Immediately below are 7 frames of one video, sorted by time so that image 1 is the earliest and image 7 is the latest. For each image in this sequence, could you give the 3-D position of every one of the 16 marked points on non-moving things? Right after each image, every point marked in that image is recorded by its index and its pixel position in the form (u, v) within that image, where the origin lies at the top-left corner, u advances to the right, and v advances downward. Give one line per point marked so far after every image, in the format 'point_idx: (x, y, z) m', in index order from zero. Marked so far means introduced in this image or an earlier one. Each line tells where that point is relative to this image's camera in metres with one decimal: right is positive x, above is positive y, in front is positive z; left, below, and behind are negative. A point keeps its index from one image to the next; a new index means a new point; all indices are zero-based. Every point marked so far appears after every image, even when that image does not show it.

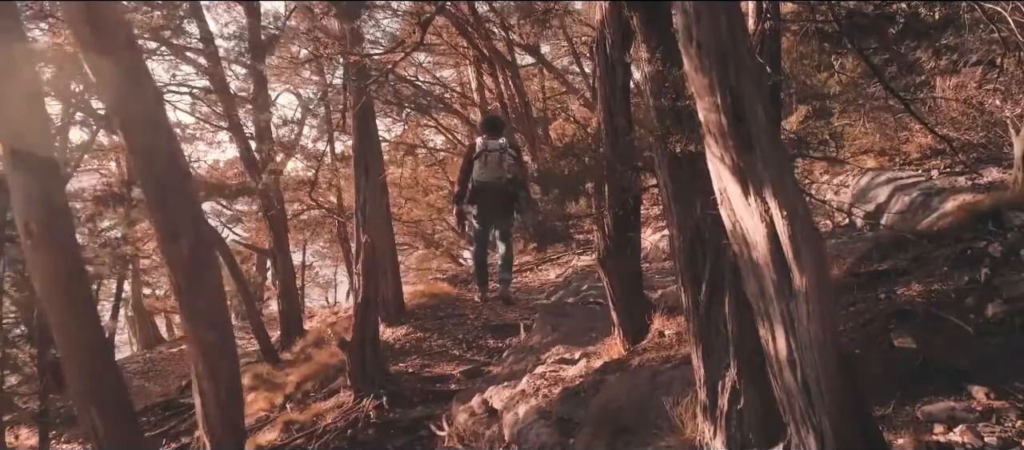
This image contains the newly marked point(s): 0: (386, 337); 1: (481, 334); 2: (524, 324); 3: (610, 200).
0: (-1.7, -1.5, +9.2) m
1: (-0.4, -1.4, +8.9) m
2: (+0.1, -1.2, +8.5) m
3: (+0.8, +0.2, +5.5) m
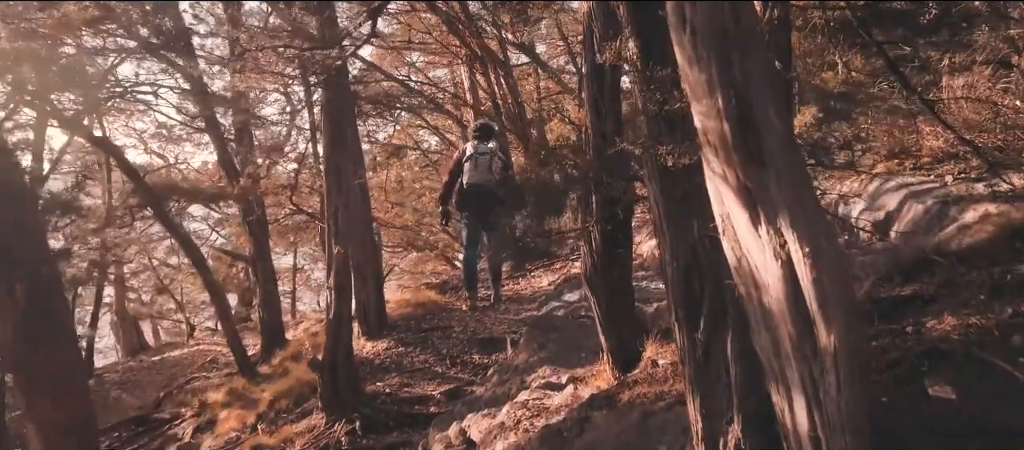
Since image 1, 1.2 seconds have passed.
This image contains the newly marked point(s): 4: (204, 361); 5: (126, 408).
0: (-1.8, -1.6, +8.7) m
1: (-0.5, -1.5, +8.3) m
2: (0.0, -1.3, +8.0) m
3: (+0.6, +0.1, +5.0) m
4: (-6.3, -2.8, +14.6) m
5: (-6.8, -3.2, +12.5) m
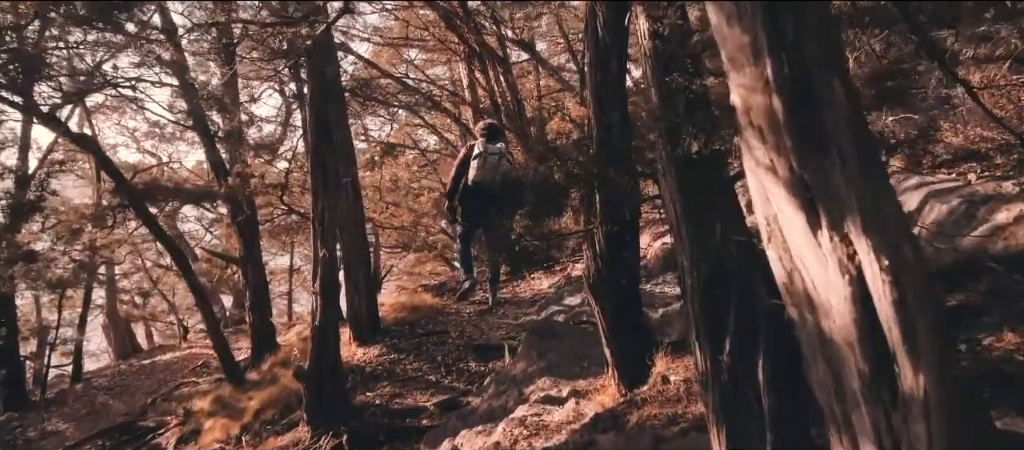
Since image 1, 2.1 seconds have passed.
0: (-1.8, -1.6, +8.3) m
1: (-0.6, -1.5, +8.0) m
2: (0.0, -1.3, +7.6) m
3: (+0.6, +0.1, +4.6) m
4: (-6.4, -2.8, +14.2) m
5: (-6.8, -3.2, +12.1) m
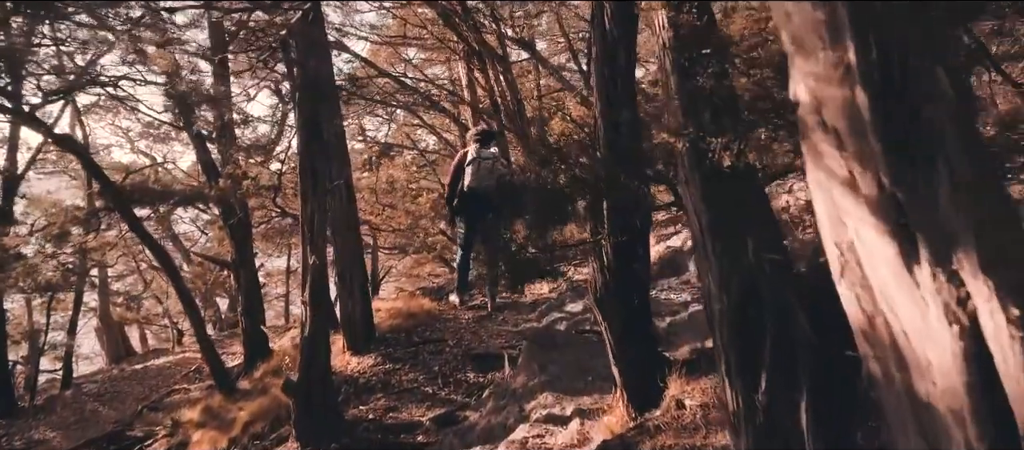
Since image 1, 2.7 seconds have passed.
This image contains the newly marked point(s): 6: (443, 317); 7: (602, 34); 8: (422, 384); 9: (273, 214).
0: (-1.8, -1.6, +7.9) m
1: (-0.6, -1.5, +7.6) m
2: (0.0, -1.3, +7.3) m
3: (+0.6, 0.0, +4.2) m
4: (-6.4, -2.8, +13.8) m
5: (-6.8, -3.3, +11.8) m
6: (-0.9, -1.2, +9.2) m
7: (+0.6, +1.2, +4.3) m
8: (-0.9, -1.7, +7.4) m
9: (-4.0, +0.2, +11.8) m
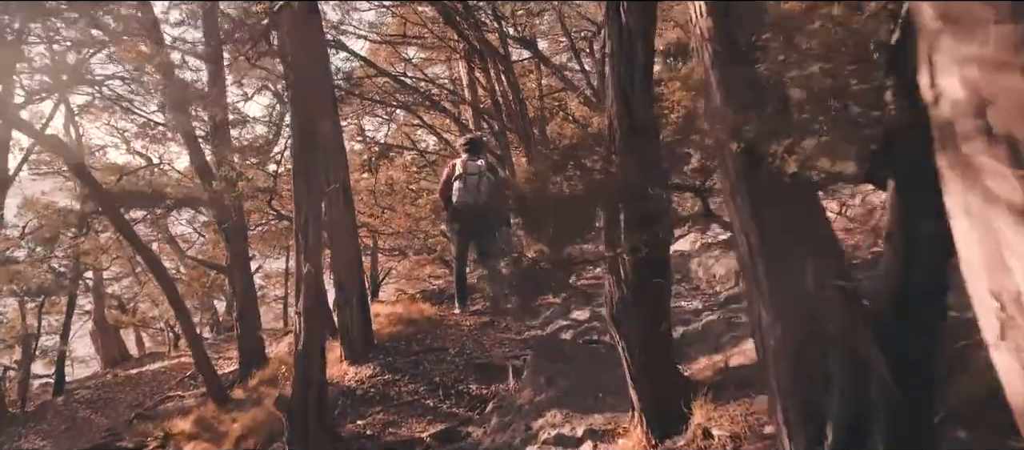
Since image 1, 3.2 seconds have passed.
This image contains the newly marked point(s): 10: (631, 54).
0: (-1.8, -1.7, +7.6) m
1: (-0.5, -1.6, +7.3) m
2: (0.0, -1.4, +7.0) m
3: (+0.6, 0.0, +3.9) m
4: (-6.3, -2.9, +13.5) m
5: (-6.8, -3.3, +11.4) m
6: (-0.8, -1.2, +8.9) m
7: (+0.6, +1.1, +4.0) m
8: (-0.9, -1.7, +7.1) m
9: (-3.9, +0.1, +11.5) m
10: (+0.7, +0.9, +4.0) m
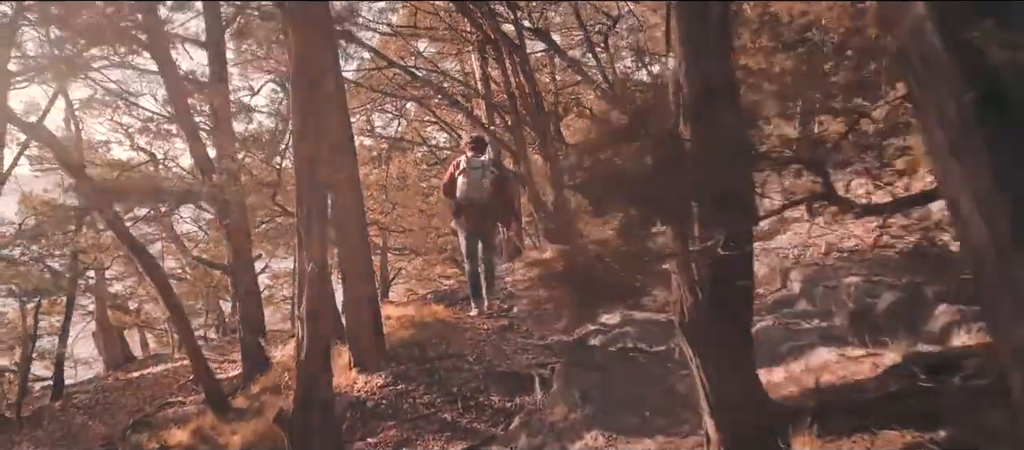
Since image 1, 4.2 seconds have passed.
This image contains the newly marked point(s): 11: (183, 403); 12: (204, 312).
0: (-1.5, -1.6, +7.0) m
1: (-0.3, -1.5, +6.6) m
2: (+0.3, -1.3, +6.3) m
3: (+0.8, 0.0, +3.2) m
4: (-6.0, -2.8, +12.9) m
5: (-6.5, -3.3, +10.9) m
6: (-0.6, -1.2, +8.2) m
7: (+0.8, +1.2, +3.3) m
8: (-0.7, -1.7, +6.4) m
9: (-3.7, +0.2, +10.8) m
10: (+0.9, +1.0, +3.3) m
11: (-5.0, -2.7, +10.9) m
12: (-8.0, -2.2, +18.3) m
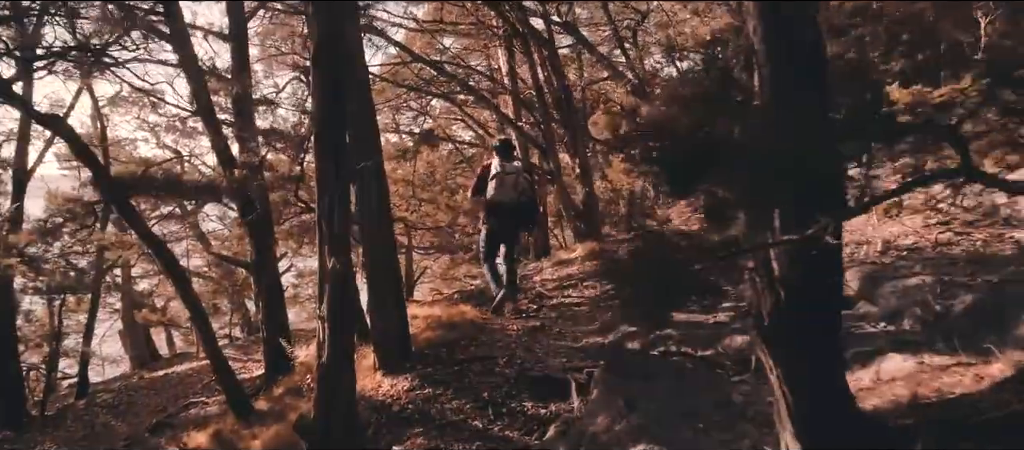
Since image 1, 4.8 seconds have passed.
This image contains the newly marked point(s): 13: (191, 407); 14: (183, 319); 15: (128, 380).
0: (-1.2, -1.6, +6.6) m
1: (0.0, -1.5, +6.3) m
2: (+0.5, -1.3, +5.9) m
3: (+1.0, +0.1, +2.8) m
4: (-5.5, -2.8, +12.7) m
5: (-6.1, -3.2, +10.7) m
6: (-0.2, -1.1, +7.8) m
7: (+1.0, +1.2, +2.9) m
8: (-0.4, -1.6, +6.0) m
9: (-3.2, +0.2, +10.6) m
10: (+1.0, +1.0, +2.8) m
11: (-4.6, -2.7, +10.6) m
12: (-7.3, -2.2, +18.2) m
13: (-4.7, -2.7, +10.5) m
14: (-8.9, -2.5, +19.2) m
15: (-8.2, -3.3, +15.1) m
